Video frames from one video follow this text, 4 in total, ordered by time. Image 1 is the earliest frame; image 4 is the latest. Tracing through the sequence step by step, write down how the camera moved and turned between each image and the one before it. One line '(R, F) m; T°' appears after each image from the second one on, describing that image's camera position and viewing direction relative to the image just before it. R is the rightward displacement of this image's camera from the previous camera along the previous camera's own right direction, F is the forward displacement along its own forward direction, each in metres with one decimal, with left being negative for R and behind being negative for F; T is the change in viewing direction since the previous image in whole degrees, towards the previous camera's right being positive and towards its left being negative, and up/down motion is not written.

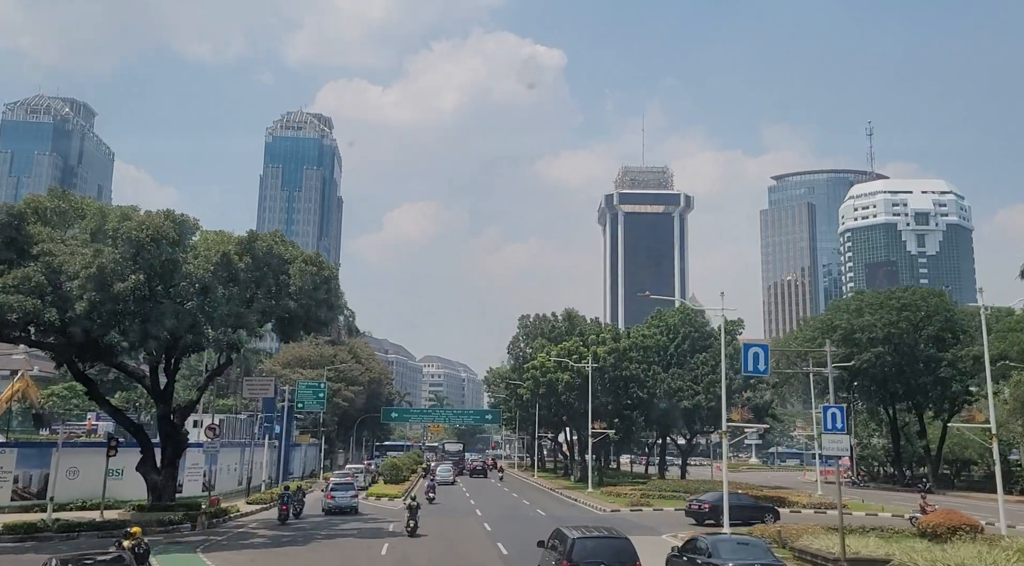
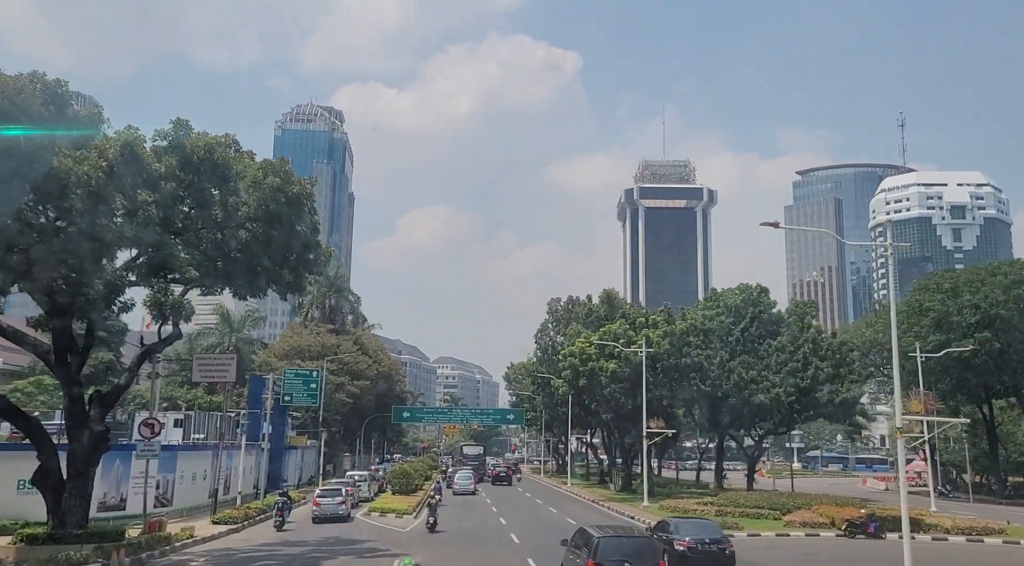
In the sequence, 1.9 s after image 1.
(-1.2, +10.9) m; -1°
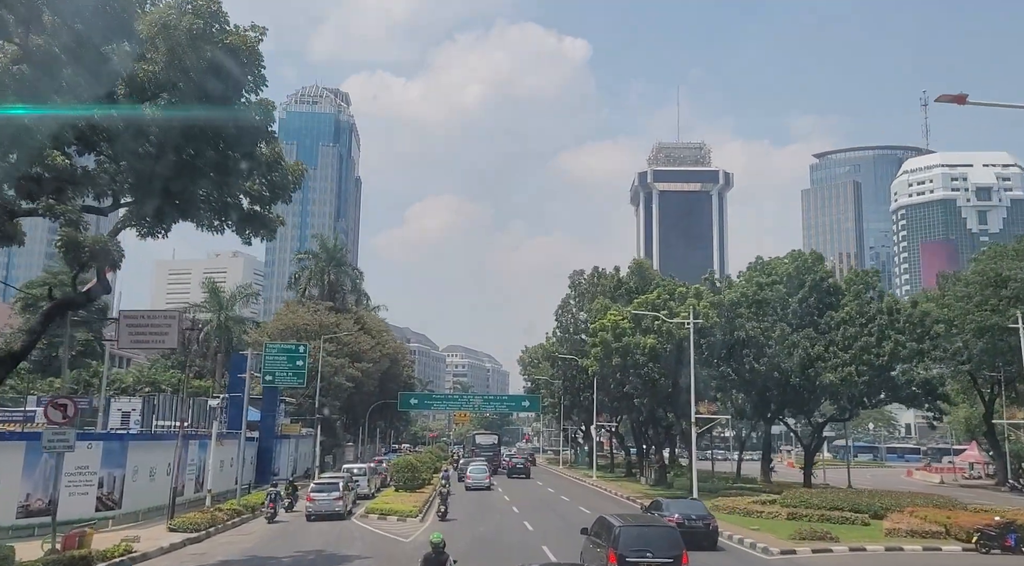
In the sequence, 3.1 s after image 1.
(-0.6, +7.4) m; -1°
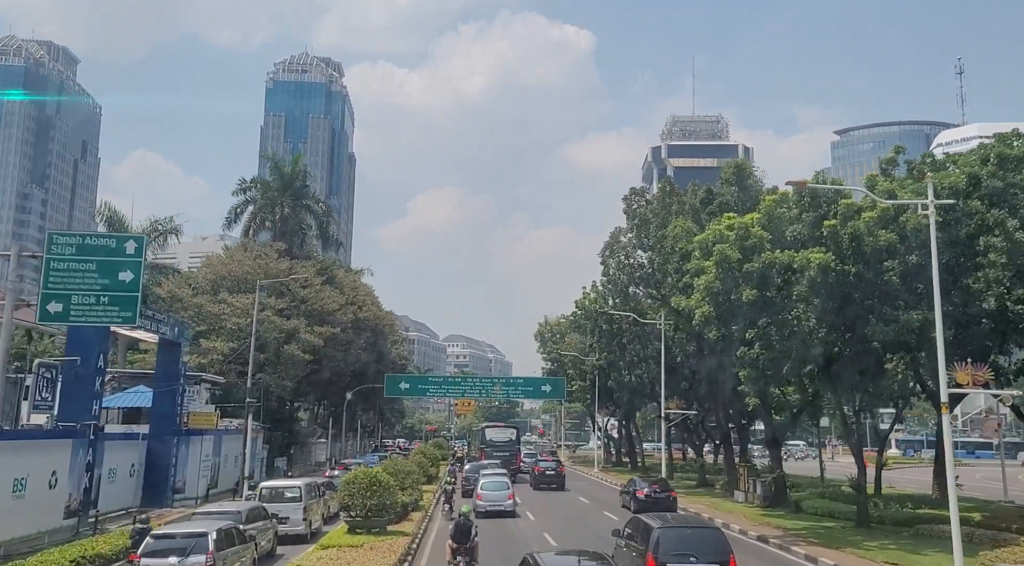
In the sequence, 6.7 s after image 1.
(-1.3, +20.2) m; 0°
